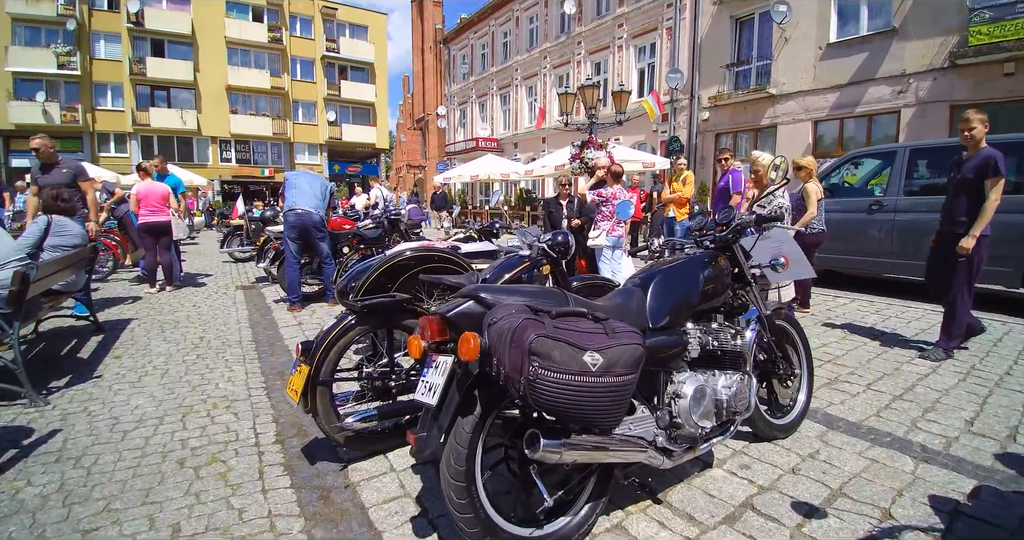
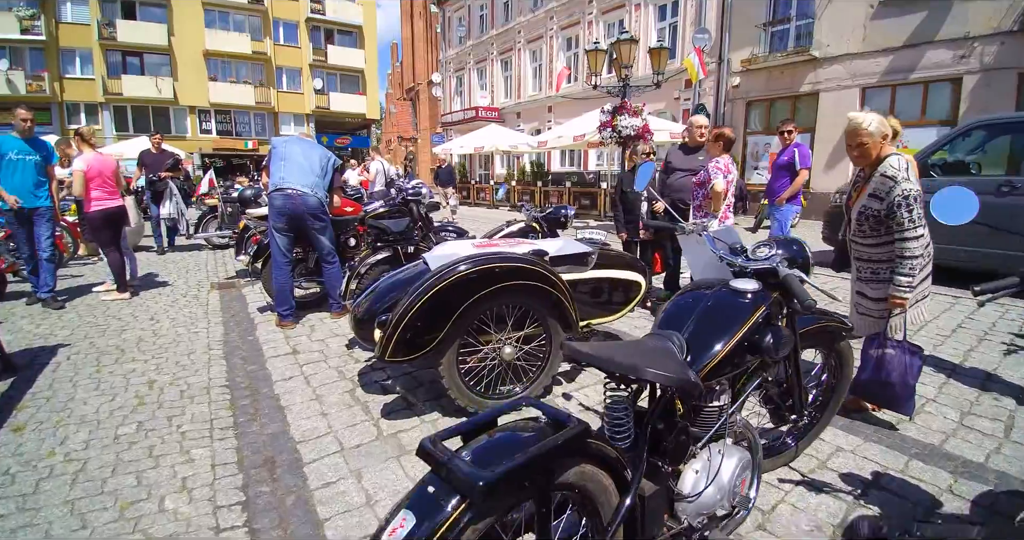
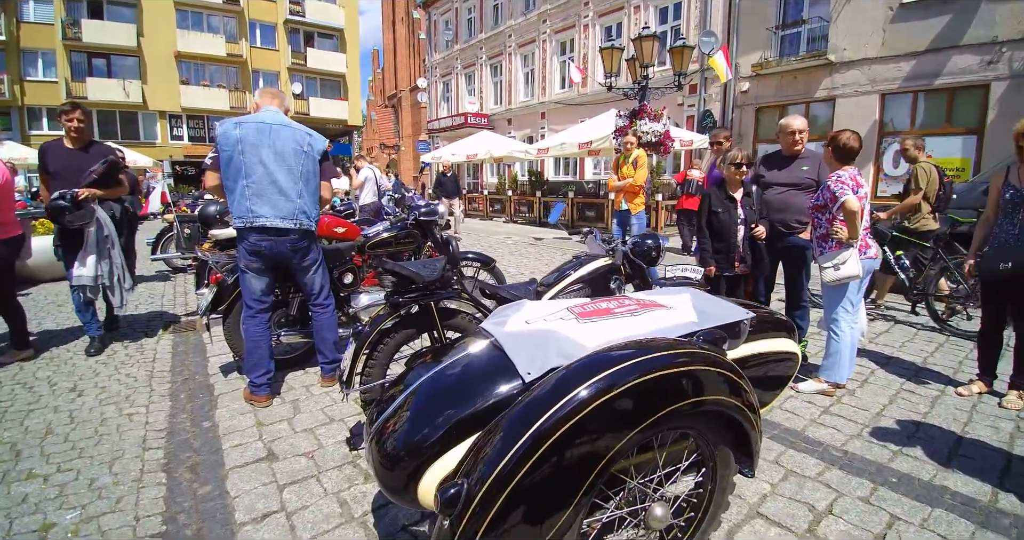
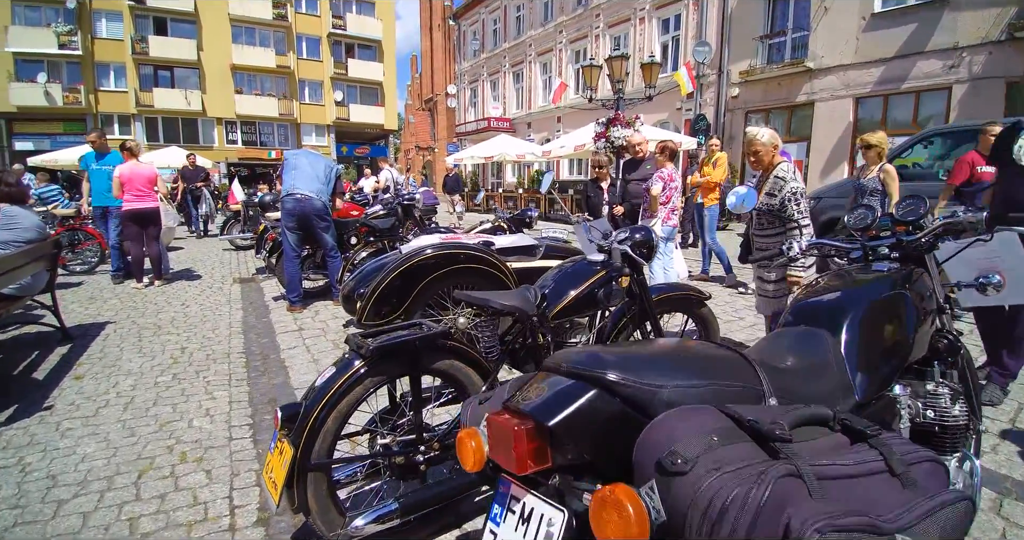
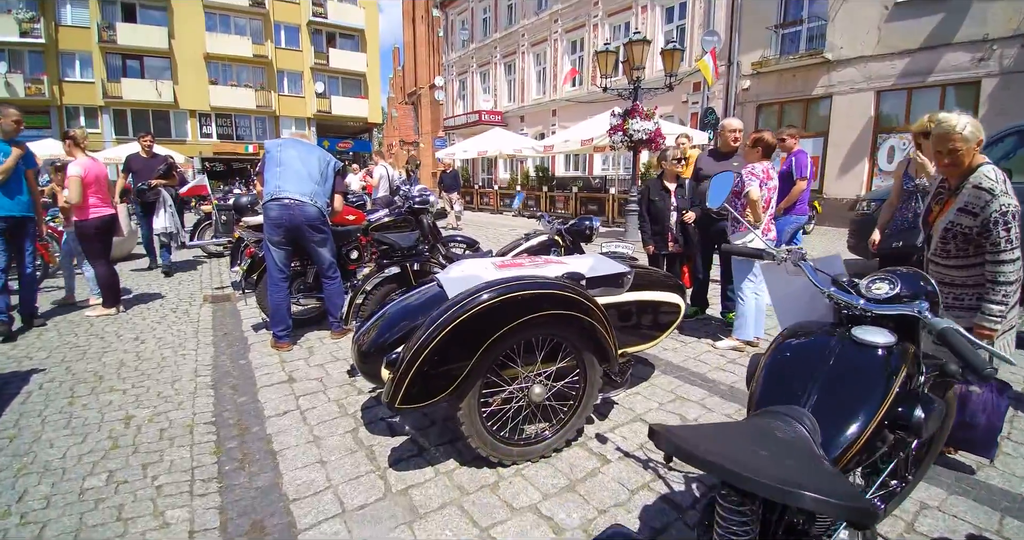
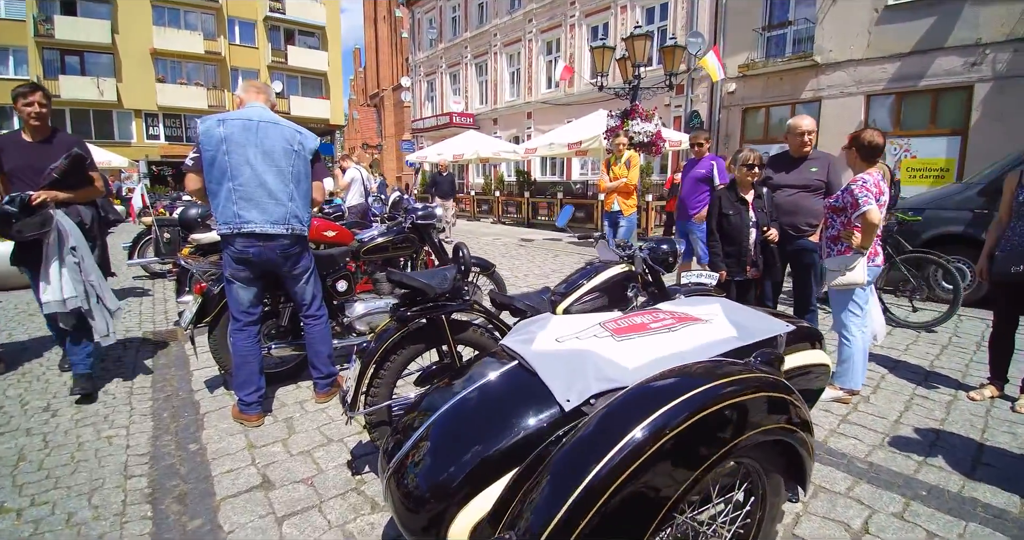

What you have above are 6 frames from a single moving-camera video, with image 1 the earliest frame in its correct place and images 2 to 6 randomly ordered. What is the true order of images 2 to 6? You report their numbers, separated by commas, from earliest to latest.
4, 2, 5, 3, 6
